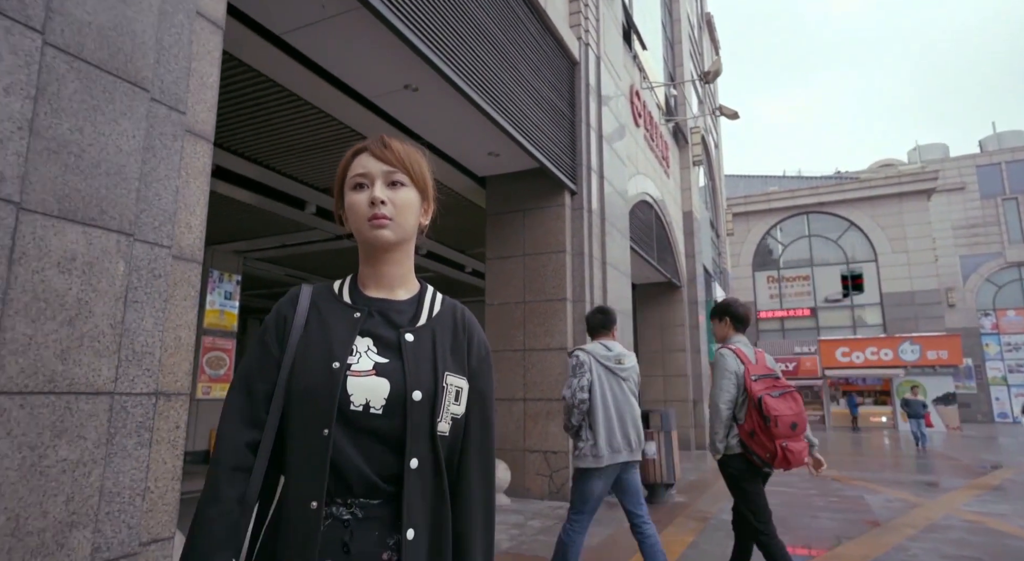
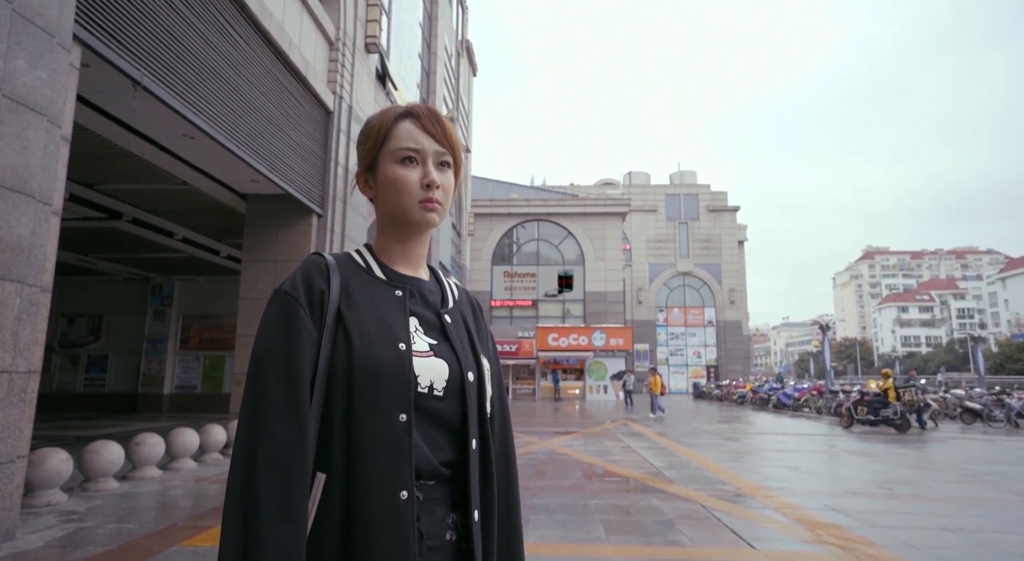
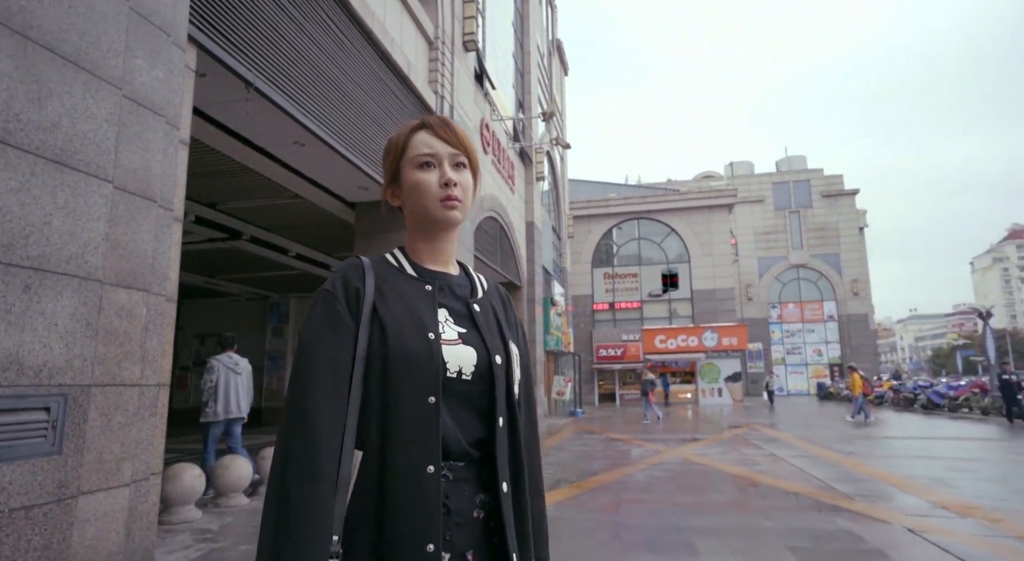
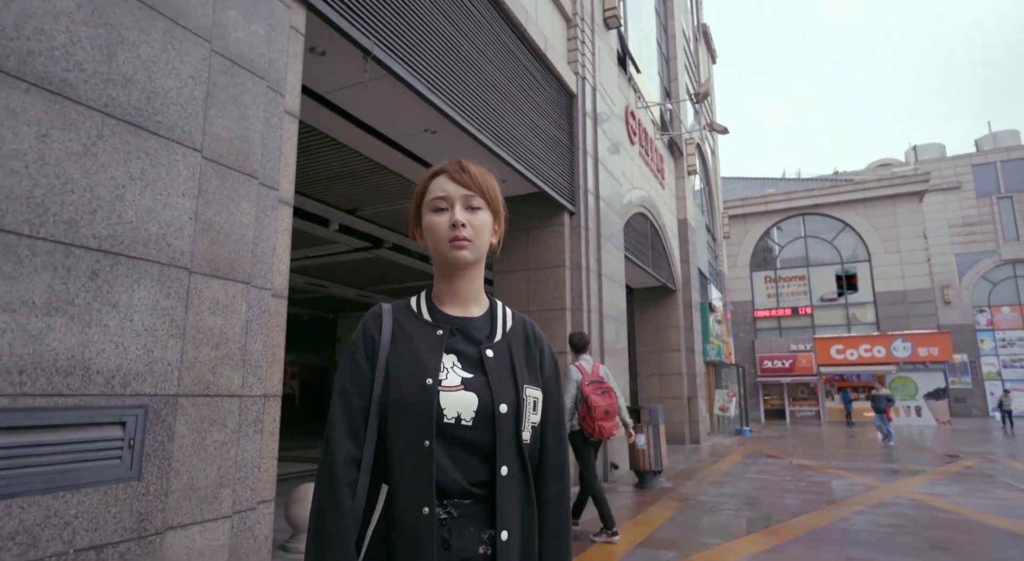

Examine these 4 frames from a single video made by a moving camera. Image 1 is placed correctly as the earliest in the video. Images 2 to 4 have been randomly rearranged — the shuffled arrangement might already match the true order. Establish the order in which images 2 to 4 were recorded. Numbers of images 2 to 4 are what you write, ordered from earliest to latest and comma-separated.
4, 3, 2
